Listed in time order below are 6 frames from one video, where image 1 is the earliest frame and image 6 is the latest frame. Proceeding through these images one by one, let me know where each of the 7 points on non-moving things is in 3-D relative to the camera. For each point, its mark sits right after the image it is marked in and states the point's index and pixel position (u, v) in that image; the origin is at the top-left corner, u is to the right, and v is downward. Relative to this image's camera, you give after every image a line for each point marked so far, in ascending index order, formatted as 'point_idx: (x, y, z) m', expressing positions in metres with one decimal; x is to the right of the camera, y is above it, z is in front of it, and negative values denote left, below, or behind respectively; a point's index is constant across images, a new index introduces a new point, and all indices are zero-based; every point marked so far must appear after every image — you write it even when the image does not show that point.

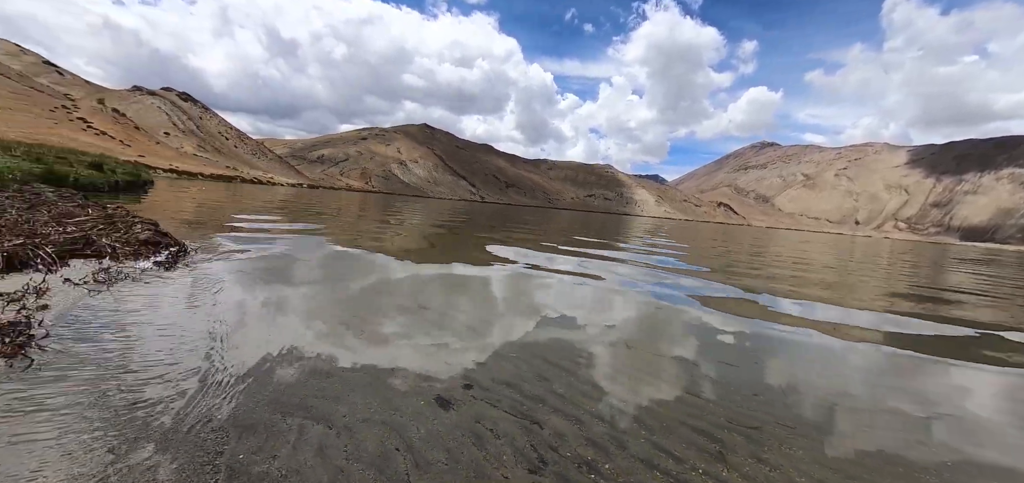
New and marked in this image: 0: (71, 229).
0: (-5.8, +0.1, +5.9) m
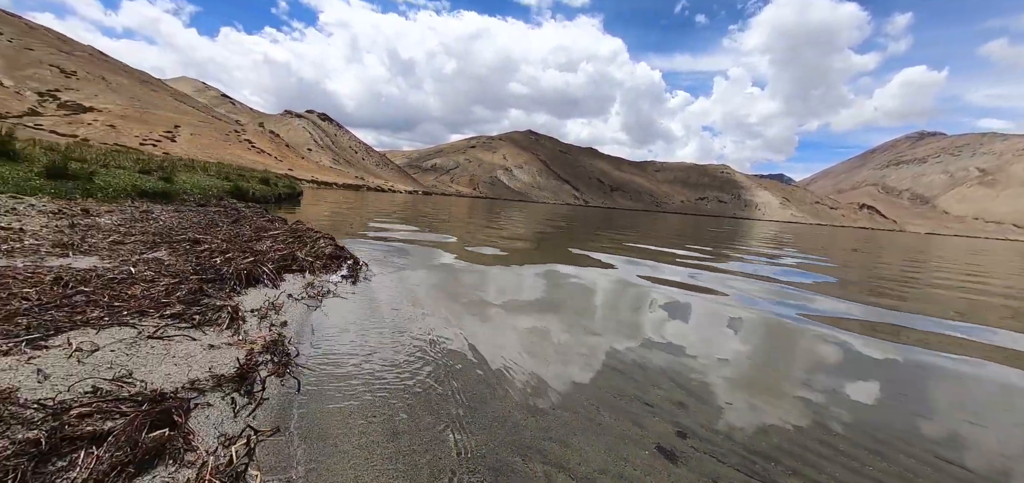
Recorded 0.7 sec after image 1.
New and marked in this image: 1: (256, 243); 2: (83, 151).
0: (-4.0, 0.0, +7.1) m
1: (-3.9, -0.1, +6.8) m
2: (-14.6, +3.1, +15.3) m
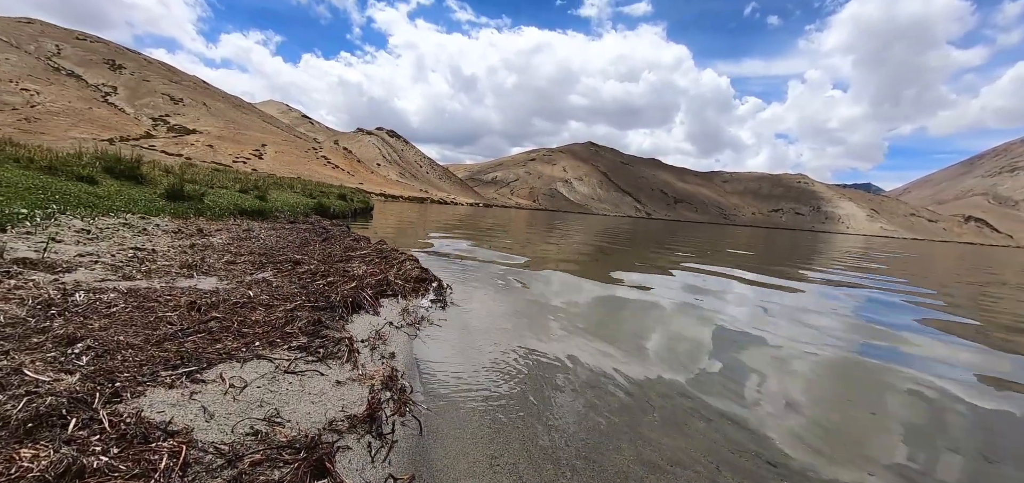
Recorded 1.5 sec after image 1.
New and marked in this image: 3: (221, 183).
0: (-2.8, -0.3, +7.5) m
1: (-2.7, -0.3, +7.2) m
2: (-12.2, +2.7, +17.1) m
3: (-9.6, +1.9, +14.7) m
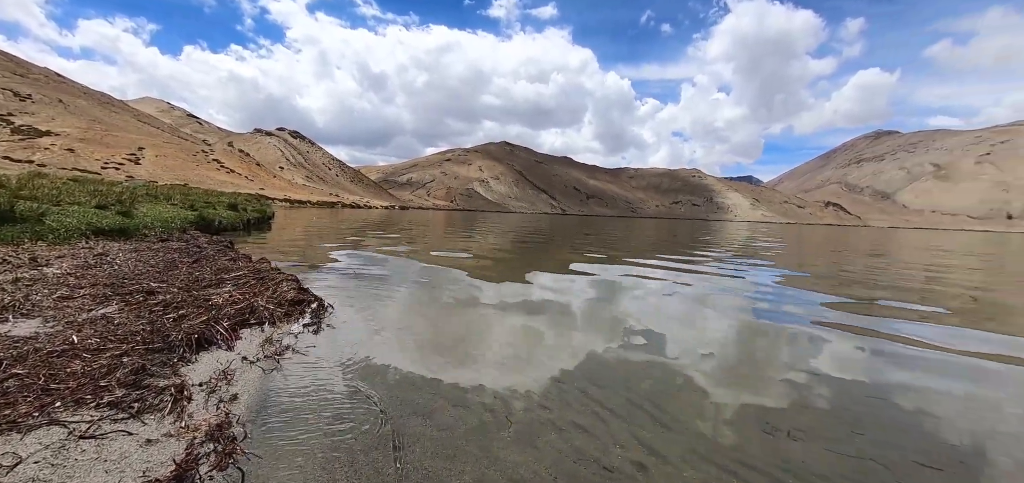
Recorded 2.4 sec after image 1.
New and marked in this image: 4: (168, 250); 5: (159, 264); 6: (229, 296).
0: (-4.4, -0.6, +6.9) m
1: (-4.3, -0.6, +6.6) m
2: (-15.6, +1.9, +14.6) m
3: (-12.5, +1.3, +12.7) m
4: (-6.3, -0.1, +8.4) m
5: (-5.7, -0.3, +7.3) m
6: (-4.0, -0.7, +6.5) m
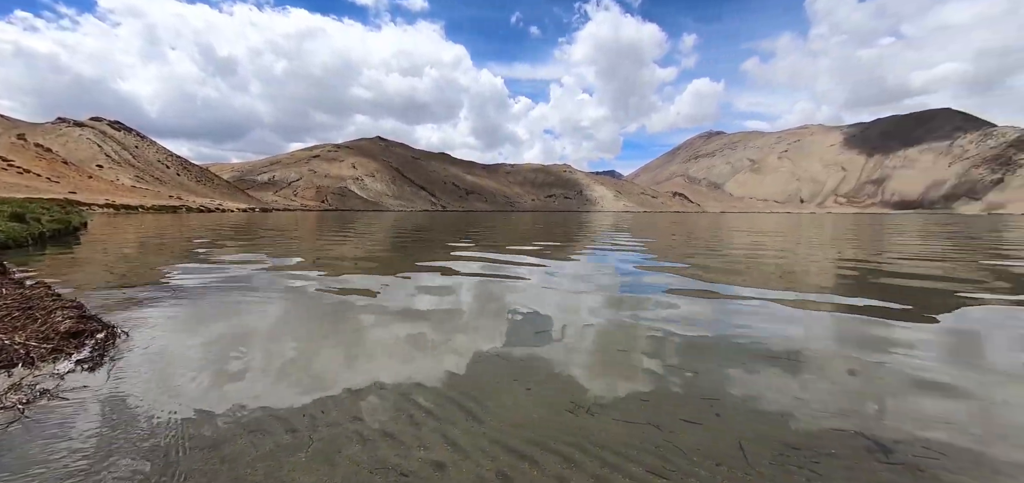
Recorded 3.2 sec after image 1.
0: (-6.4, -0.9, +5.5) m
1: (-6.3, -0.9, +5.3) m
2: (-19.3, +1.0, +10.1) m
3: (-15.9, +0.6, +9.1) m
4: (-8.7, -0.5, +6.5) m
5: (-7.8, -0.7, +5.6) m
6: (-6.0, -0.9, +5.3) m
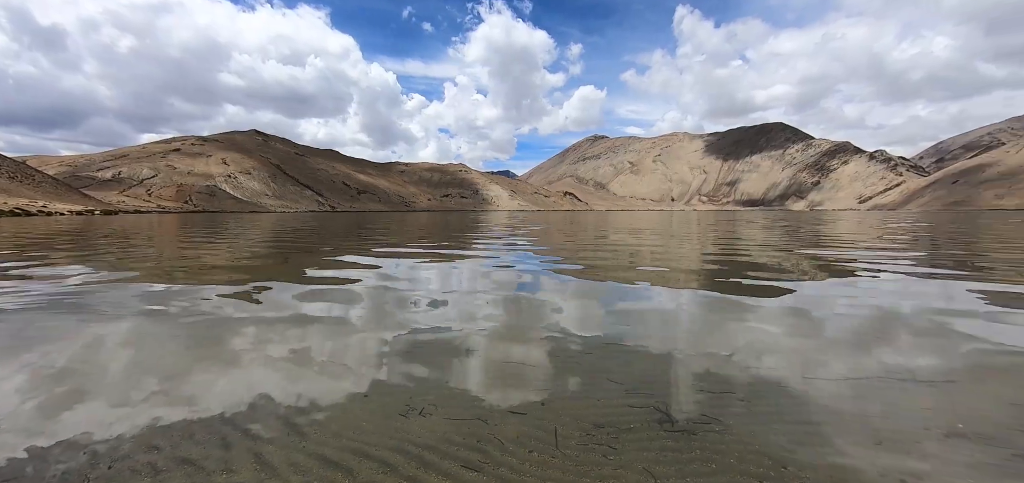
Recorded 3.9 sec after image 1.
0: (-7.5, -0.8, +4.0) m
1: (-7.3, -0.9, +3.9) m
2: (-21.1, +0.7, +5.5) m
3: (-17.5, +0.4, +5.4) m
4: (-9.9, -0.5, +4.4) m
5: (-8.9, -0.7, +3.8) m
6: (-7.0, -0.9, +3.9) m
